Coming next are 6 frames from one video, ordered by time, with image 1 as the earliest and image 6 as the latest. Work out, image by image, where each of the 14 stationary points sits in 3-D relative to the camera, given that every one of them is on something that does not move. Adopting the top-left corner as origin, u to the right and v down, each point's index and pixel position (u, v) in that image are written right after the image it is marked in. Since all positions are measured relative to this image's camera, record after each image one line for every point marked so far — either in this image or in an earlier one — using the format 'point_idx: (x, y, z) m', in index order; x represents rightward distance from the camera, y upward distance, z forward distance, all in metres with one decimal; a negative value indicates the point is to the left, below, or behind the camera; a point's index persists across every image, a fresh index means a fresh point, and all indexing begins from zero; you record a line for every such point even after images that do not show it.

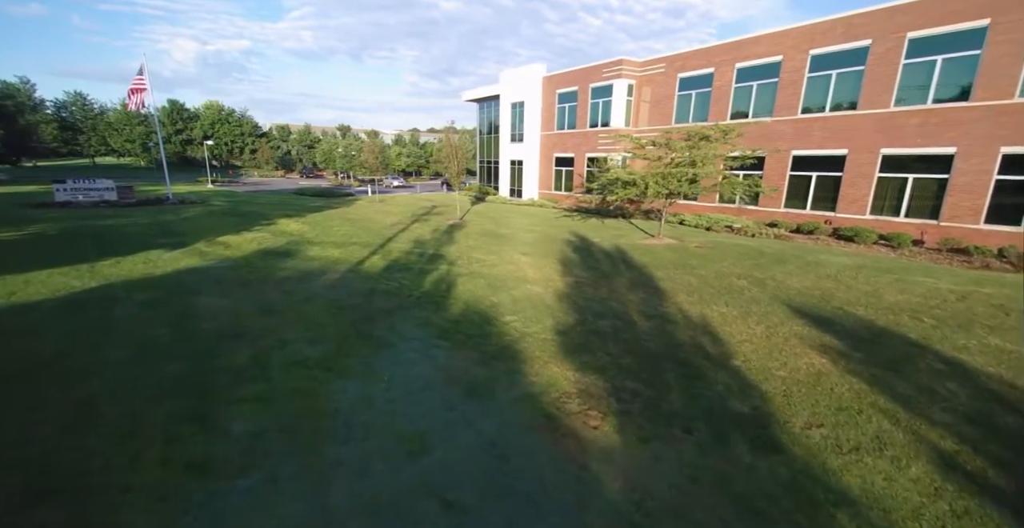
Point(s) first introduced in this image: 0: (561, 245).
0: (+1.4, +0.6, +13.4) m
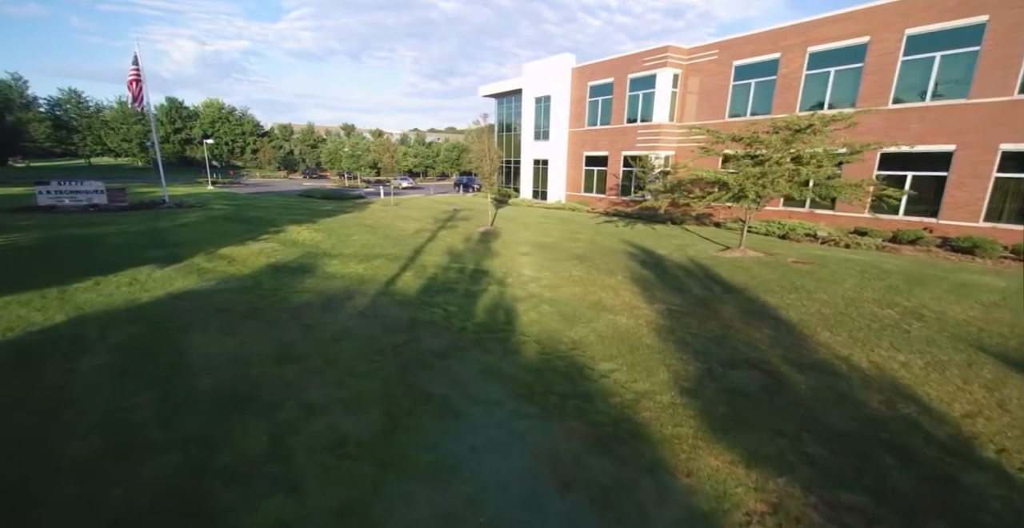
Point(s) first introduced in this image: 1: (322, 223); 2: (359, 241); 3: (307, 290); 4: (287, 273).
0: (+2.8, +0.2, +11.4) m
1: (-7.0, +1.5, +16.9) m
2: (-4.5, +0.6, +13.6) m
3: (-4.0, -0.5, +9.0) m
4: (-5.0, -0.2, +10.1) m
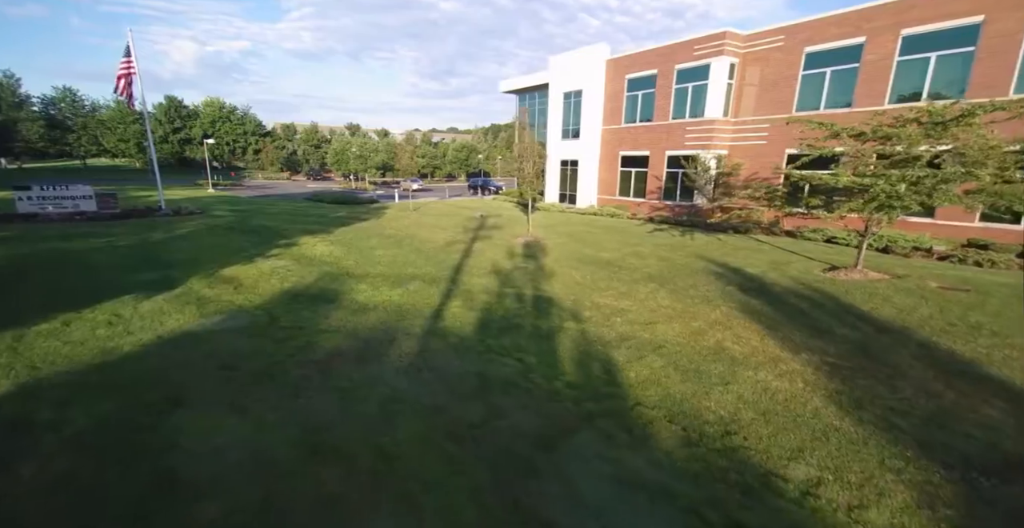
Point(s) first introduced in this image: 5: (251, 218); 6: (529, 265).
0: (+4.1, -0.3, +9.4) m
1: (-5.7, +1.0, +15.0) m
2: (-3.2, +0.1, +11.7) m
3: (-2.7, -1.0, +7.0) m
4: (-3.7, -0.7, +8.2) m
5: (-10.2, +1.8, +17.8) m
6: (+0.4, 0.0, +10.9) m
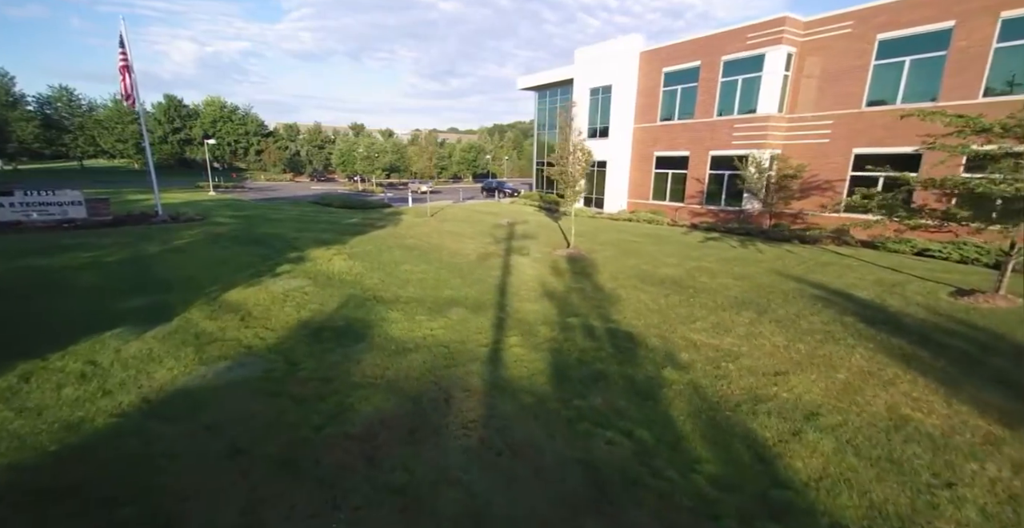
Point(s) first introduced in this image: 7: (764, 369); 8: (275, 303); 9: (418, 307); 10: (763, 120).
0: (+5.1, -0.7, +7.8) m
1: (-4.6, +0.6, +13.4) m
2: (-2.1, -0.3, +10.1) m
3: (-1.7, -1.4, +5.5) m
4: (-2.6, -1.1, +6.6) m
5: (-9.1, +1.4, +16.2) m
6: (+1.5, -0.4, +9.3) m
7: (+3.1, -1.3, +5.6) m
8: (-4.3, -0.7, +8.1) m
9: (-1.7, -0.8, +8.1) m
10: (+8.3, +4.8, +15.1) m
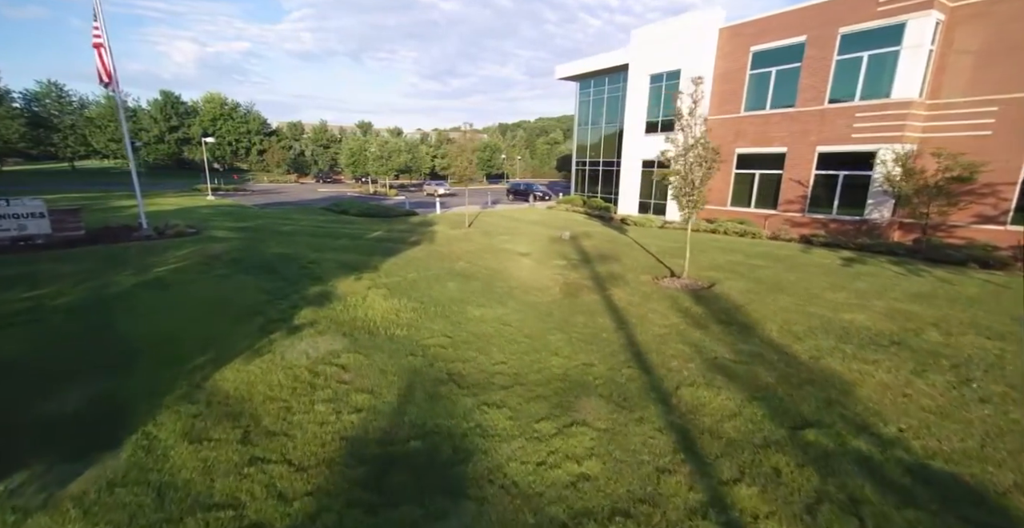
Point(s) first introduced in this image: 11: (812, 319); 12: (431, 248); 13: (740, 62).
0: (+7.0, -1.4, +4.7) m
1: (-2.7, -0.2, +10.3) m
2: (-0.2, -1.0, +7.0) m
3: (+0.2, -2.2, +2.3) m
4: (-0.8, -1.9, +3.5) m
5: (-7.2, +0.7, +13.1) m
6: (+3.3, -1.1, +6.2) m
7: (+5.0, -2.0, +2.5) m
8: (-2.4, -1.4, +5.0) m
9: (+0.2, -1.5, +5.0) m
10: (+10.2, +4.1, +12.0) m
11: (+4.6, -0.9, +6.9) m
12: (-2.3, +0.4, +12.8) m
13: (+7.8, +6.9, +15.7) m
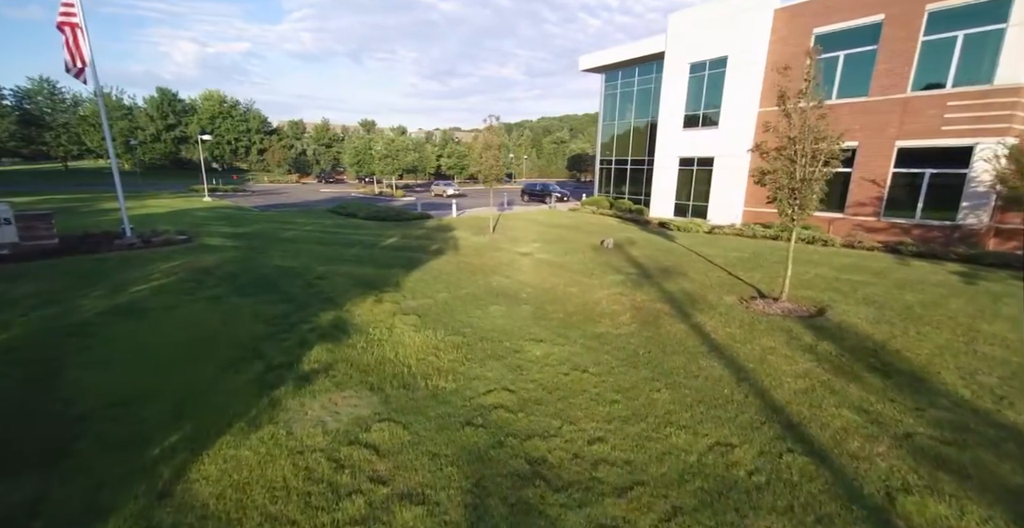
0: (+7.9, -1.7, +2.9) m
1: (-1.8, -0.5, +8.6) m
2: (+0.7, -1.3, +5.2) m
3: (+1.1, -2.5, +0.6) m
4: (+0.2, -2.2, +1.7) m
5: (-6.2, +0.3, +11.3) m
6: (+4.3, -1.4, +4.4) m
7: (+5.9, -2.4, +0.7) m
8: (-1.4, -1.8, +3.3) m
9: (+1.1, -1.8, +3.2) m
10: (+11.2, +3.8, +10.2) m
11: (+5.5, -1.2, +5.2) m
12: (-1.4, +0.1, +11.0) m
13: (+8.8, +6.6, +13.9) m
